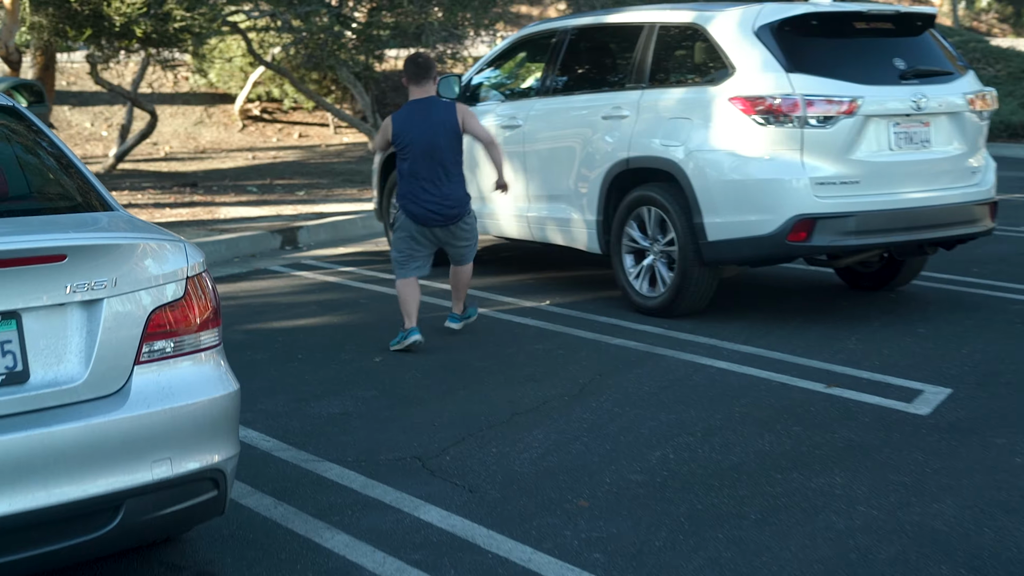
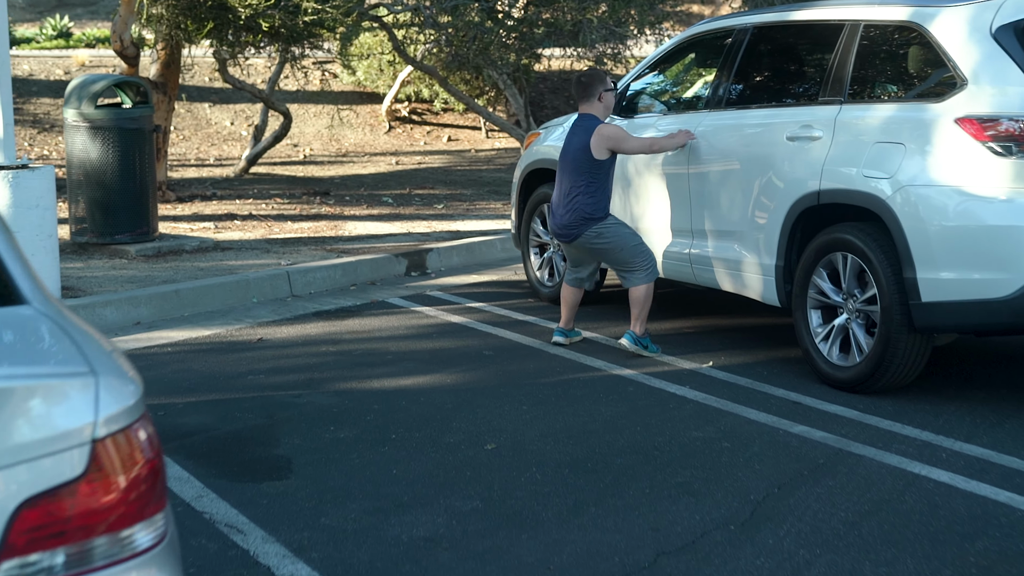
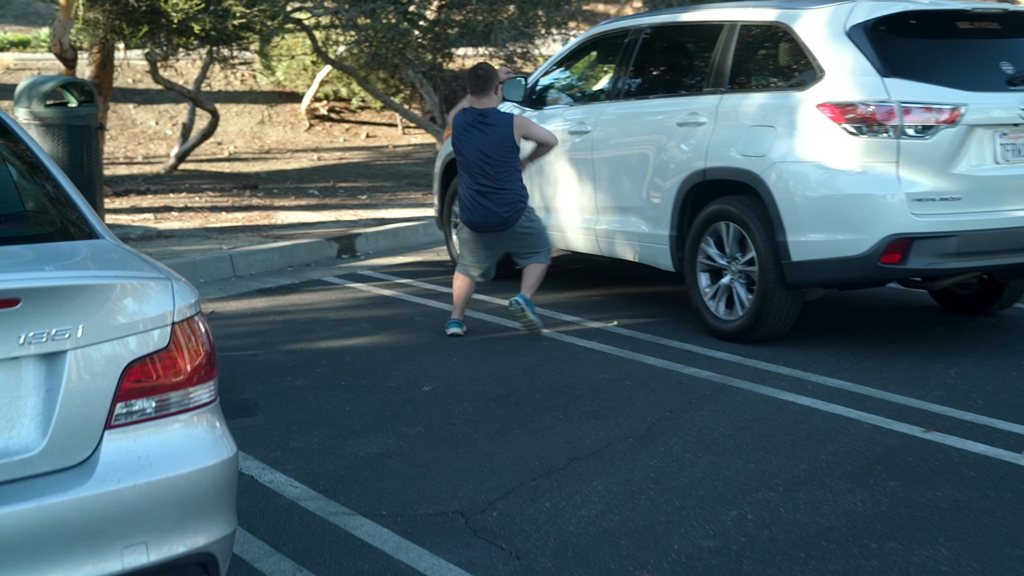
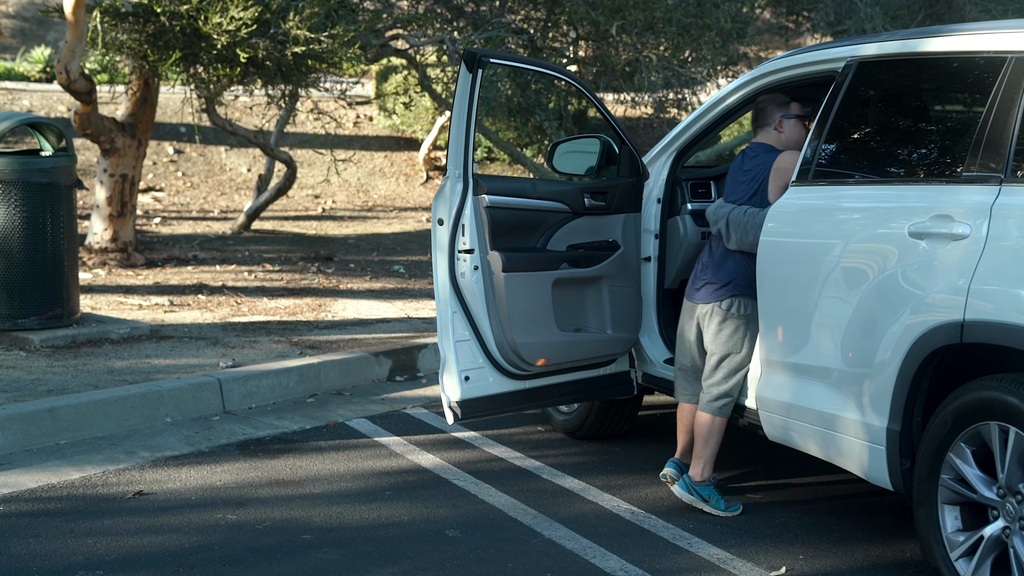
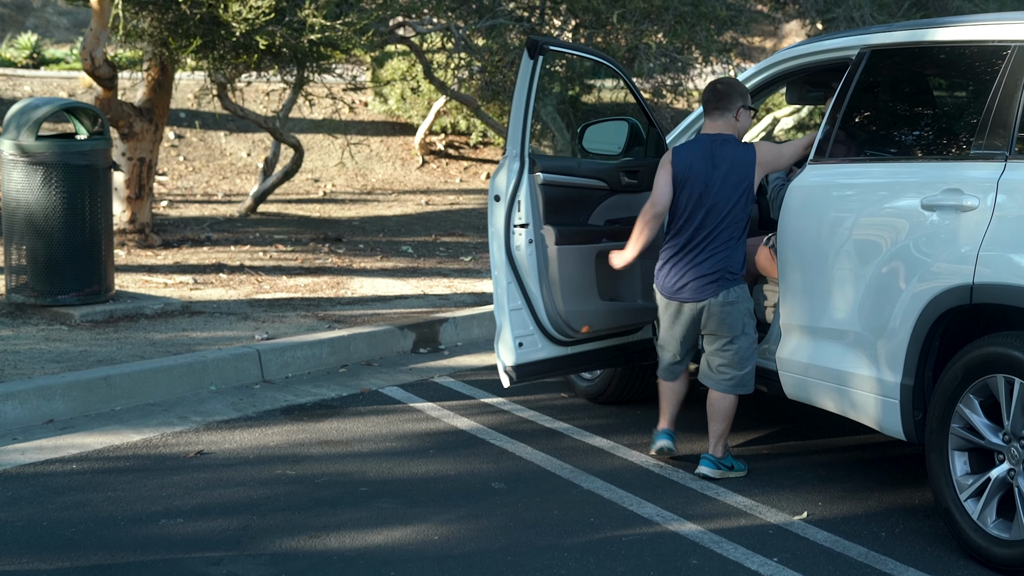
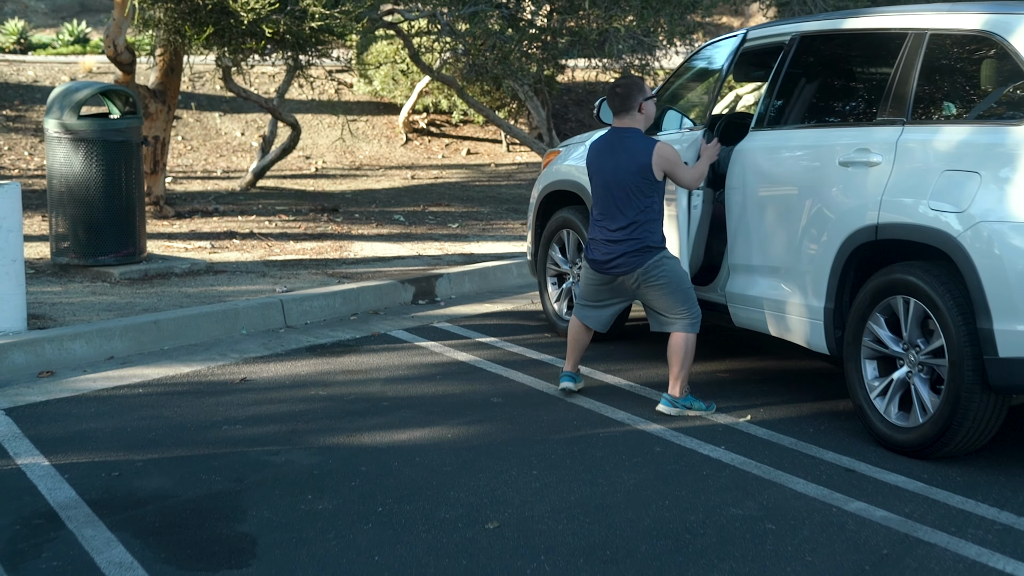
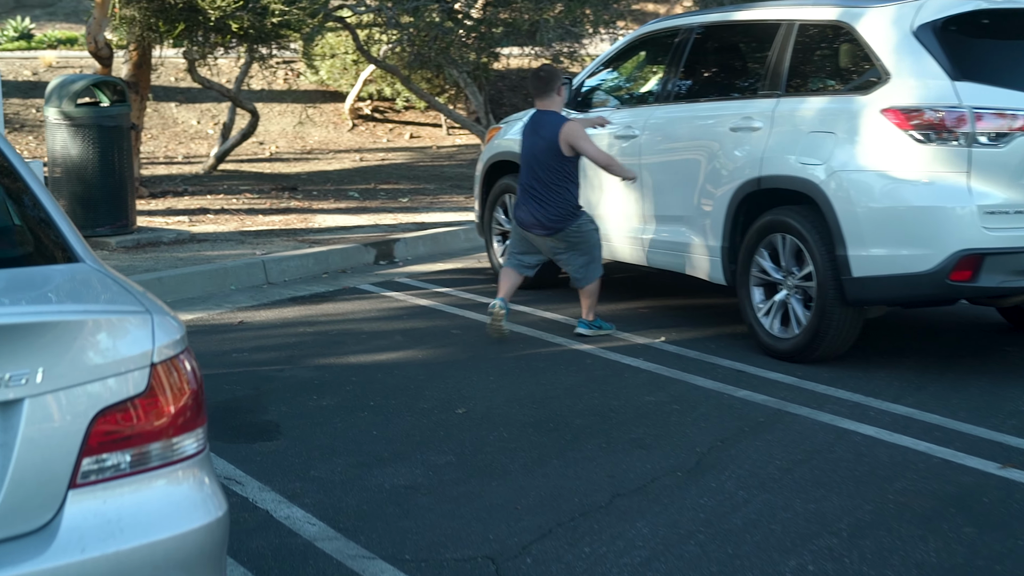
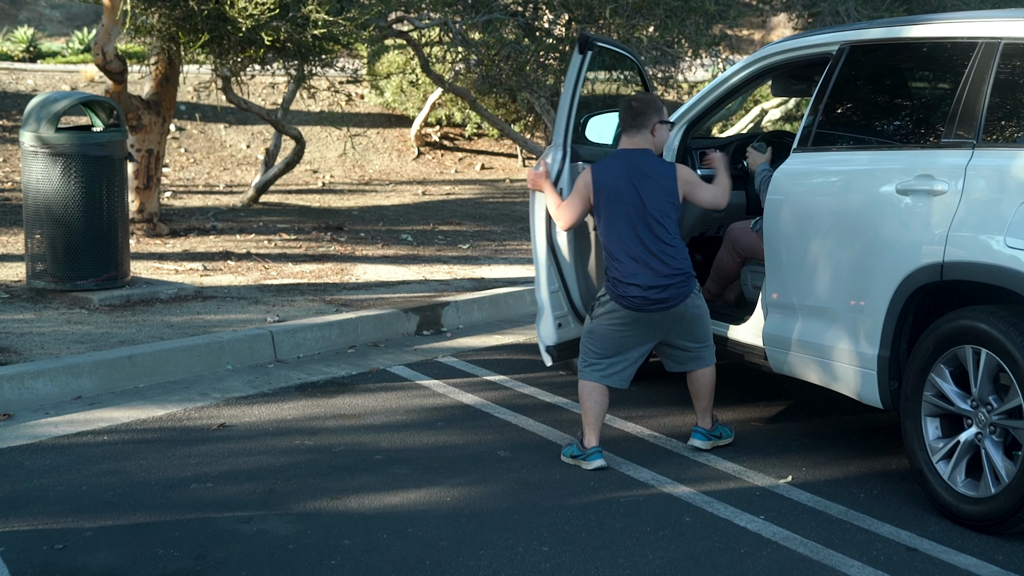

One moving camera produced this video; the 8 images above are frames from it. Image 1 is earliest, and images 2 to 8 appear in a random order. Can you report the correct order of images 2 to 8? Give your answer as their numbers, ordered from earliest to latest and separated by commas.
3, 7, 2, 6, 8, 5, 4
